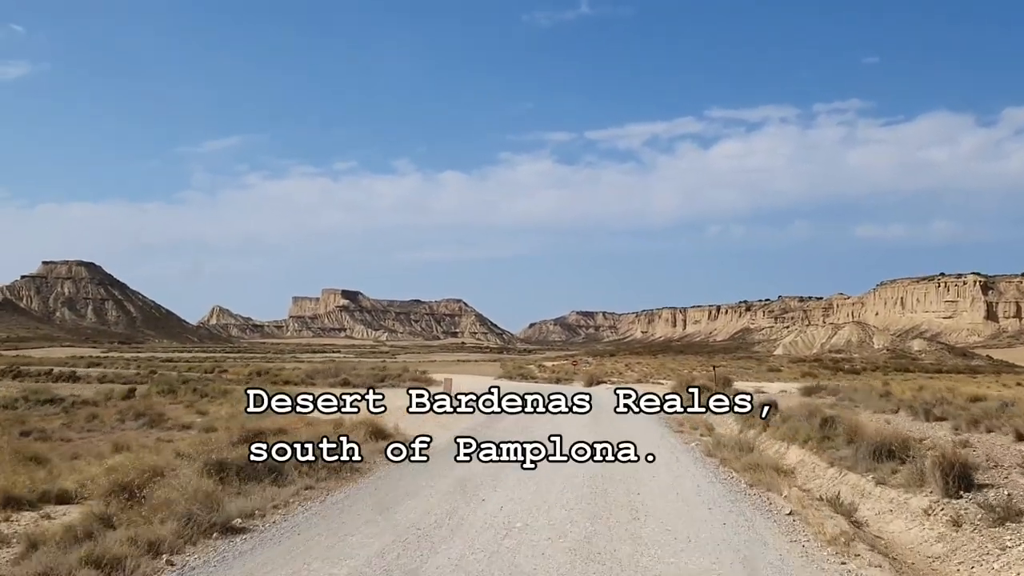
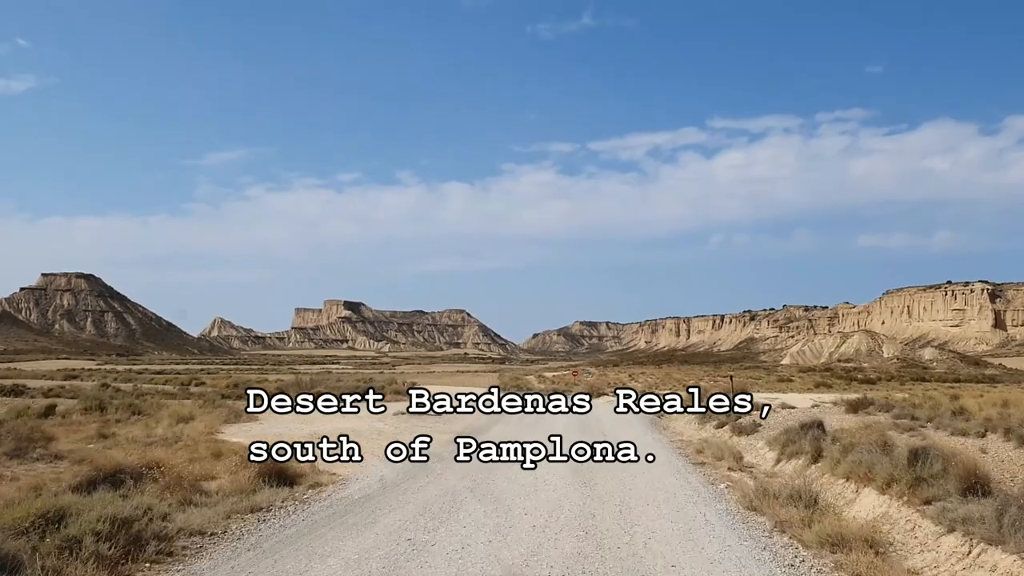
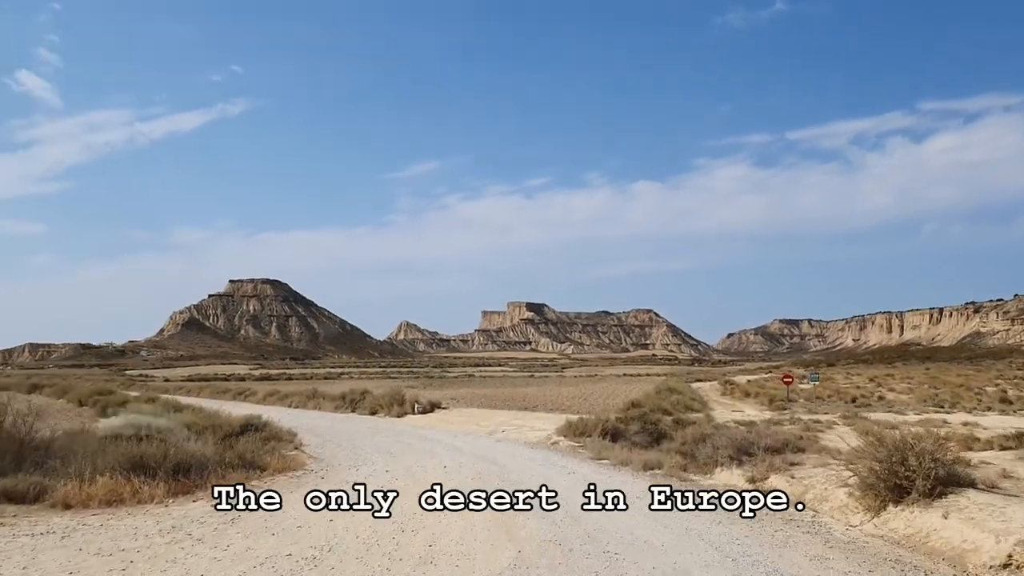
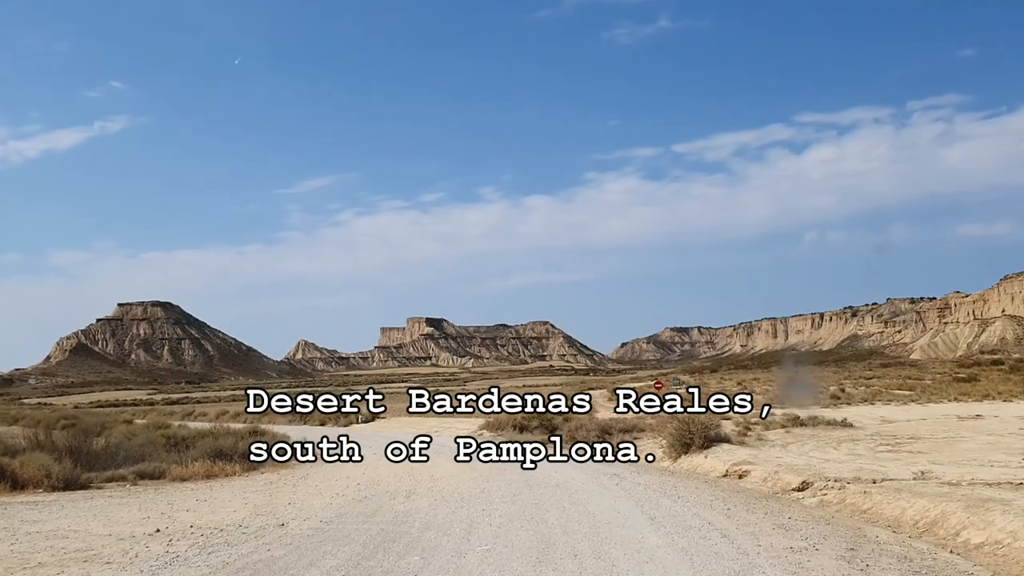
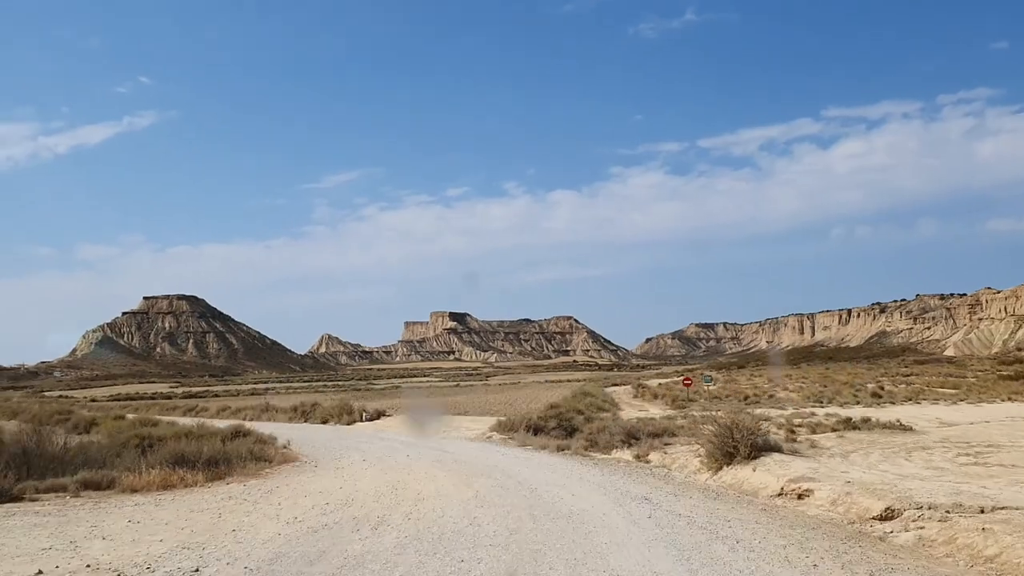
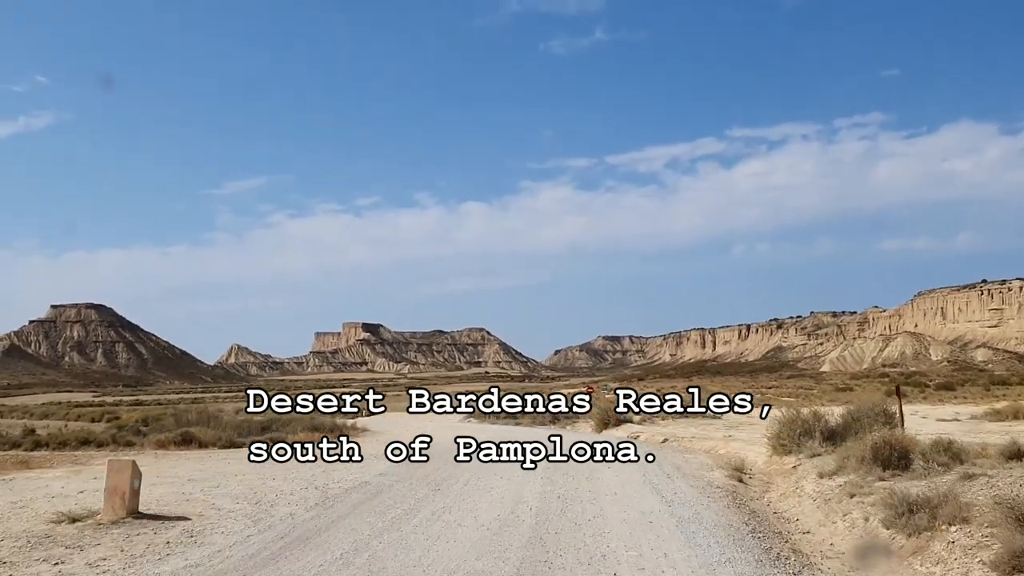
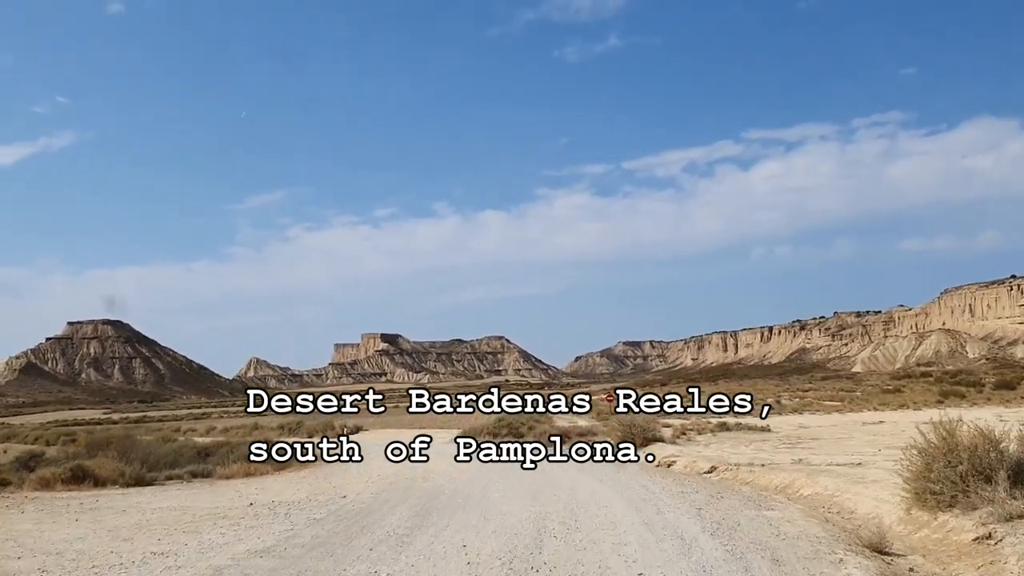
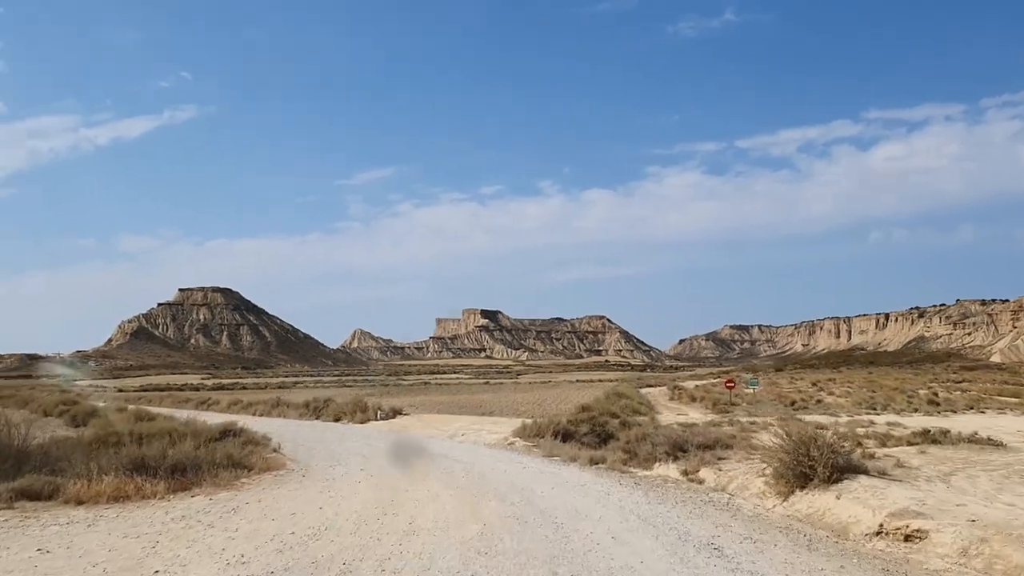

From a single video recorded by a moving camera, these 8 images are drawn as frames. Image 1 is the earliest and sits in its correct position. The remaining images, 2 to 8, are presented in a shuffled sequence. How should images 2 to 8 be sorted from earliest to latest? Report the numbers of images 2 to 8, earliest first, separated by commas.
2, 6, 7, 4, 5, 8, 3
